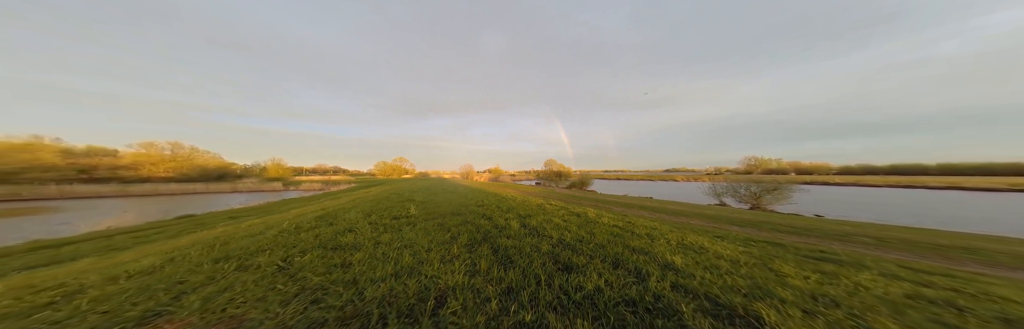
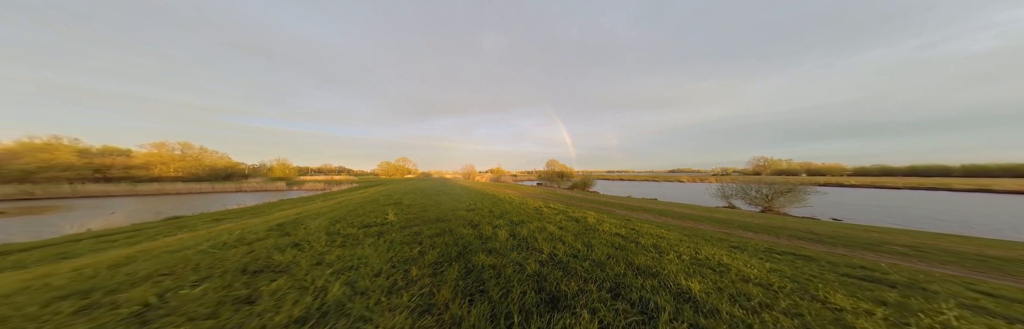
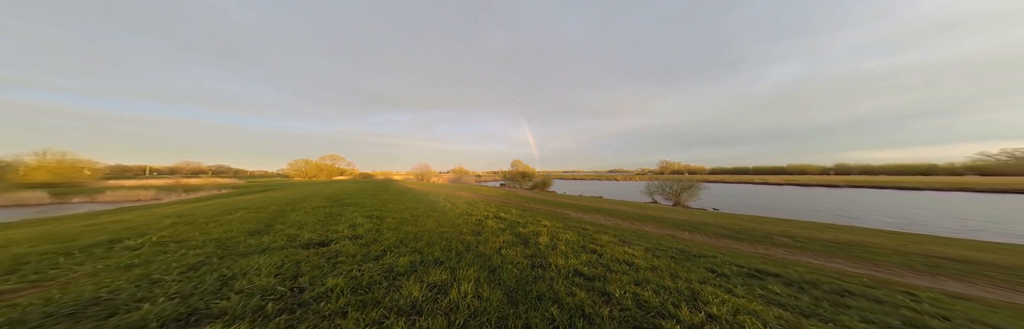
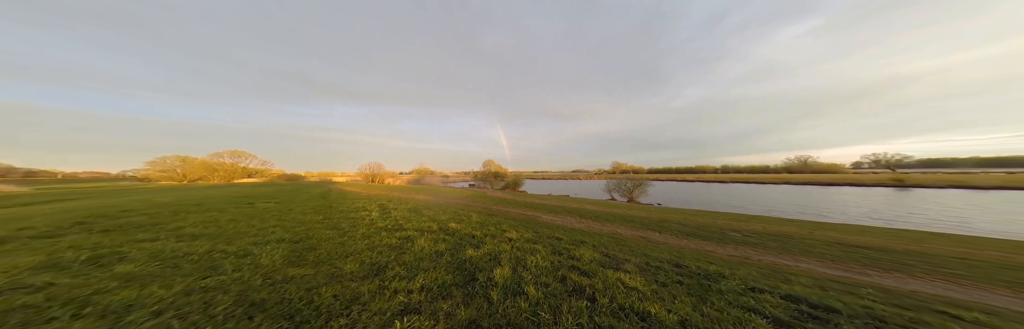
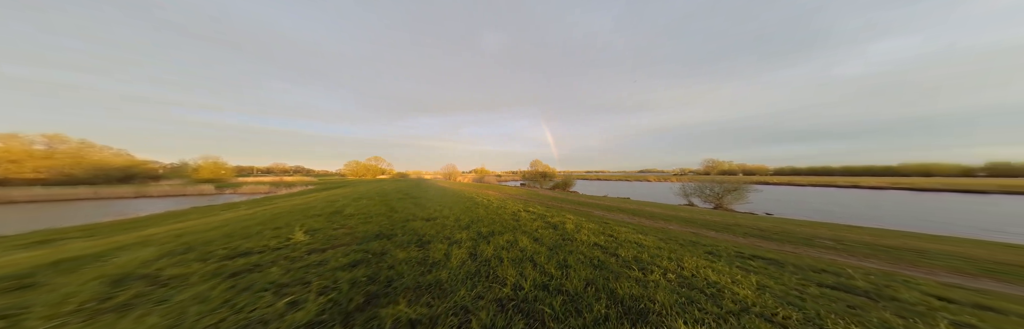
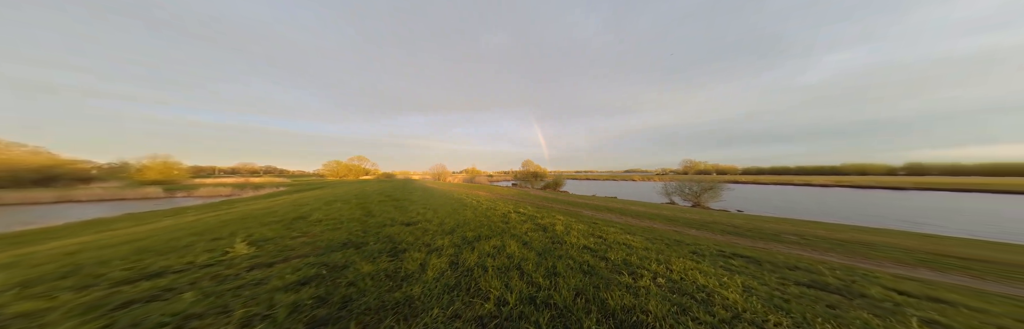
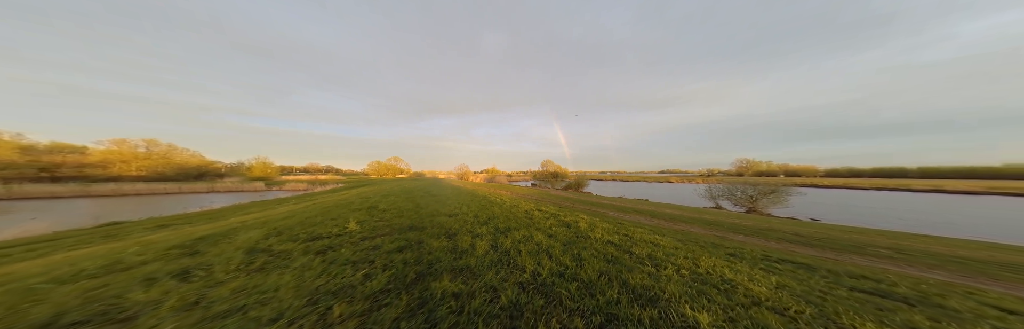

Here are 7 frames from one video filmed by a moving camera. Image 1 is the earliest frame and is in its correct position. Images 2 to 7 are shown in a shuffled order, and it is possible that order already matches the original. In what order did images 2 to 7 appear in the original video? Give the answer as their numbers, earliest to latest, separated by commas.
2, 7, 5, 6, 3, 4
